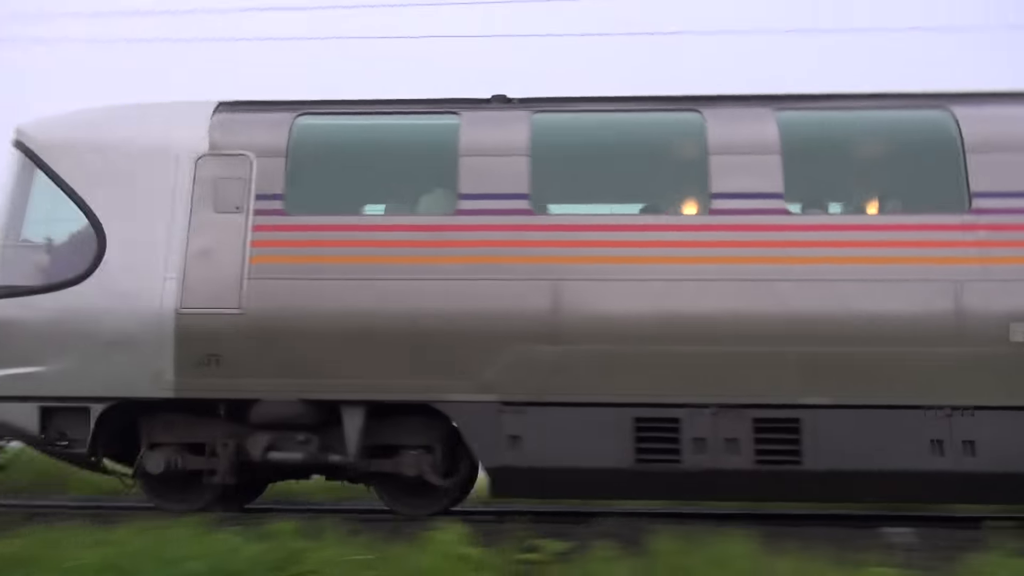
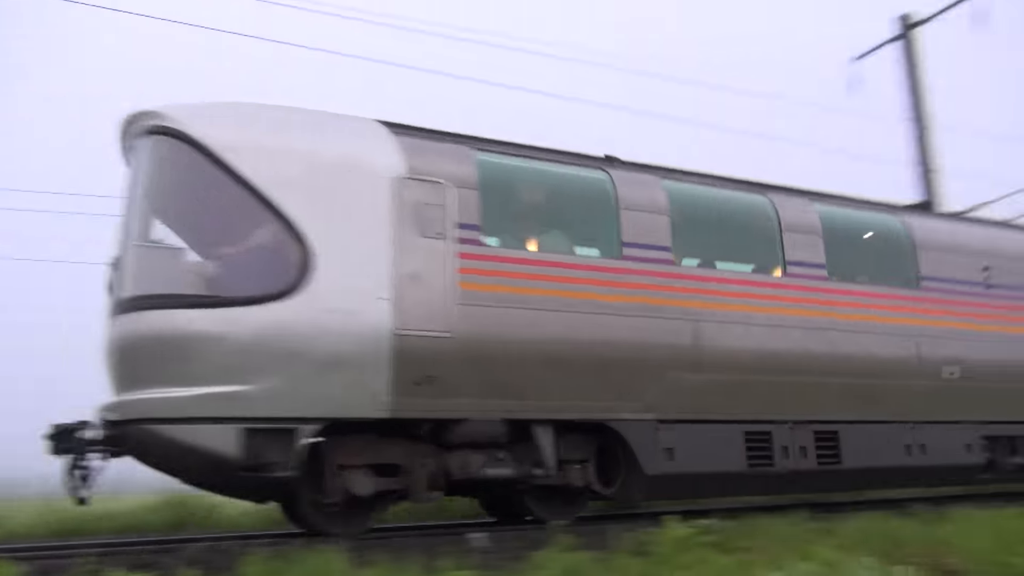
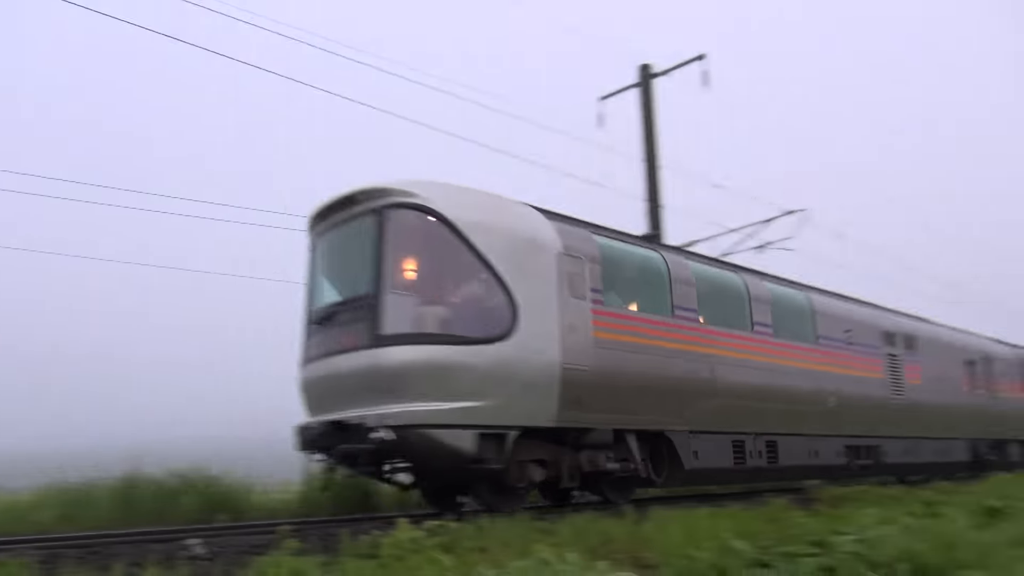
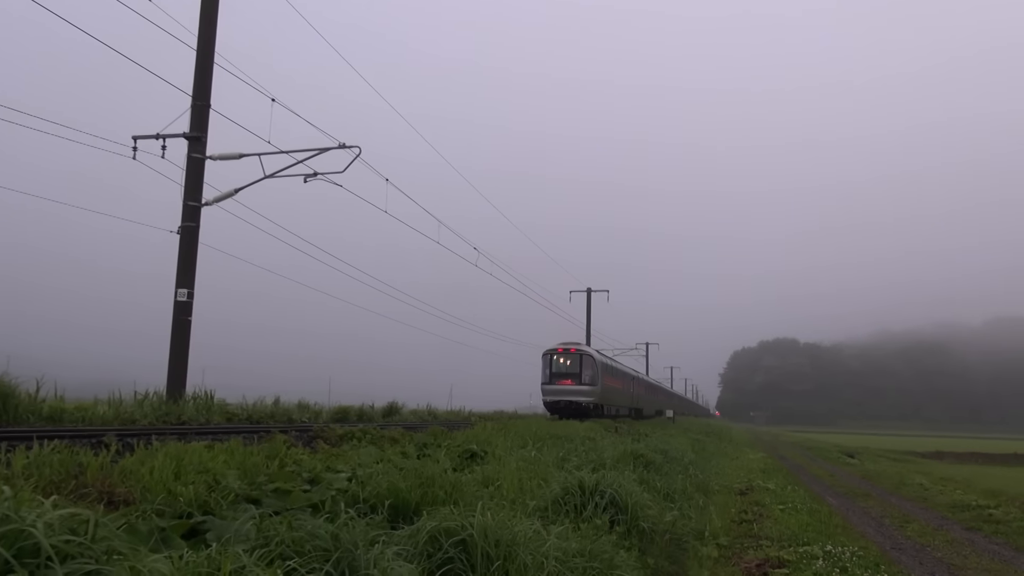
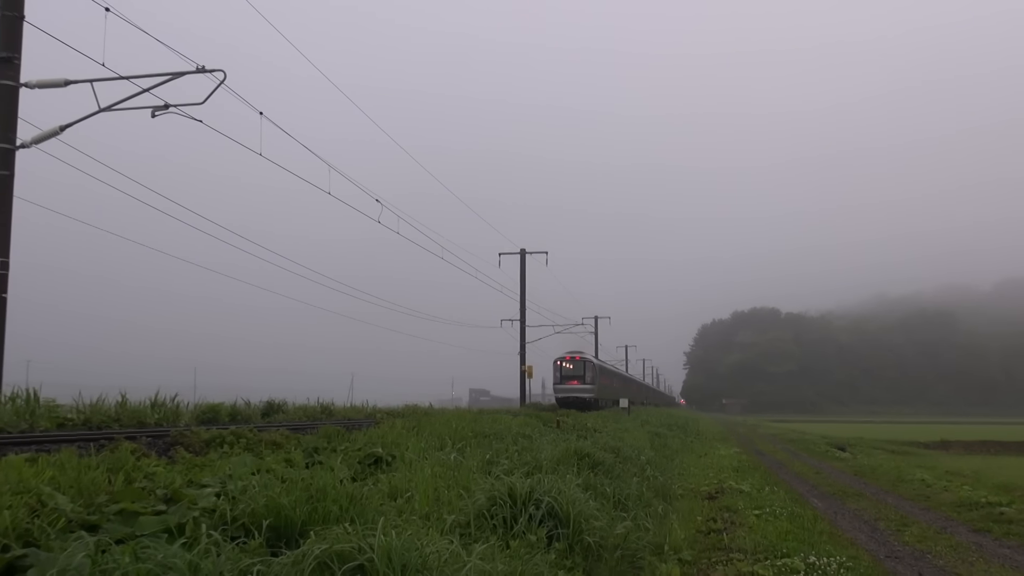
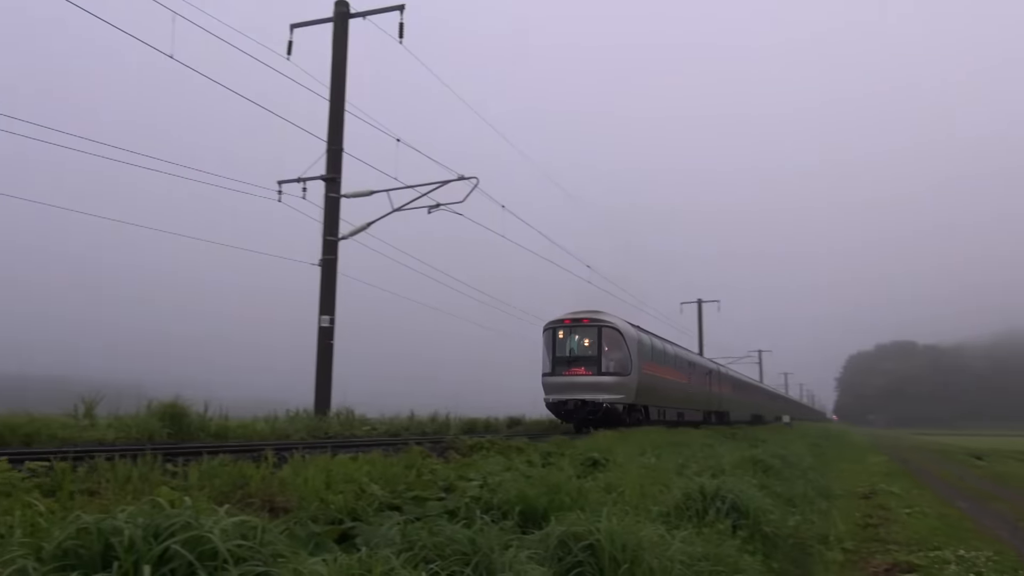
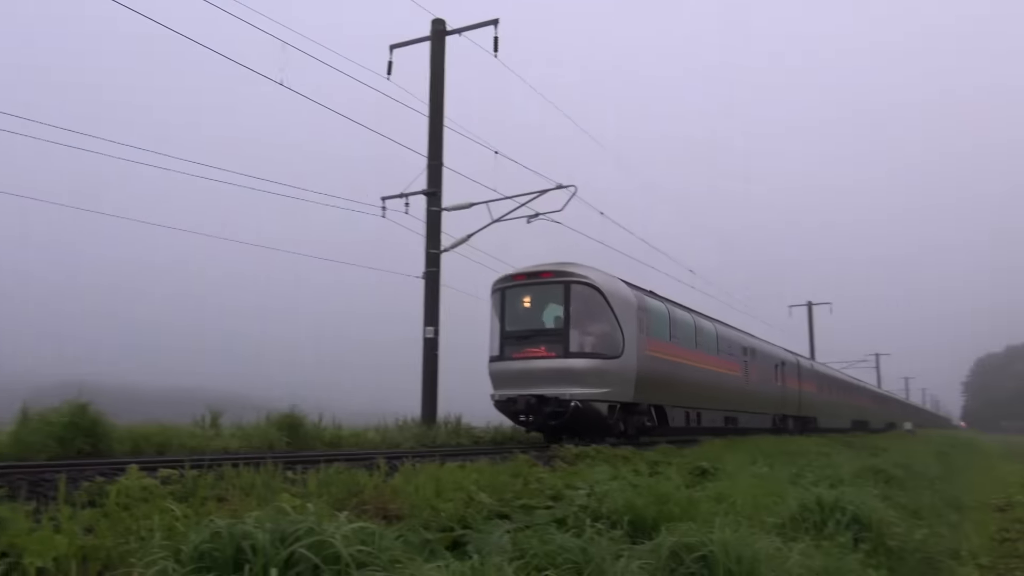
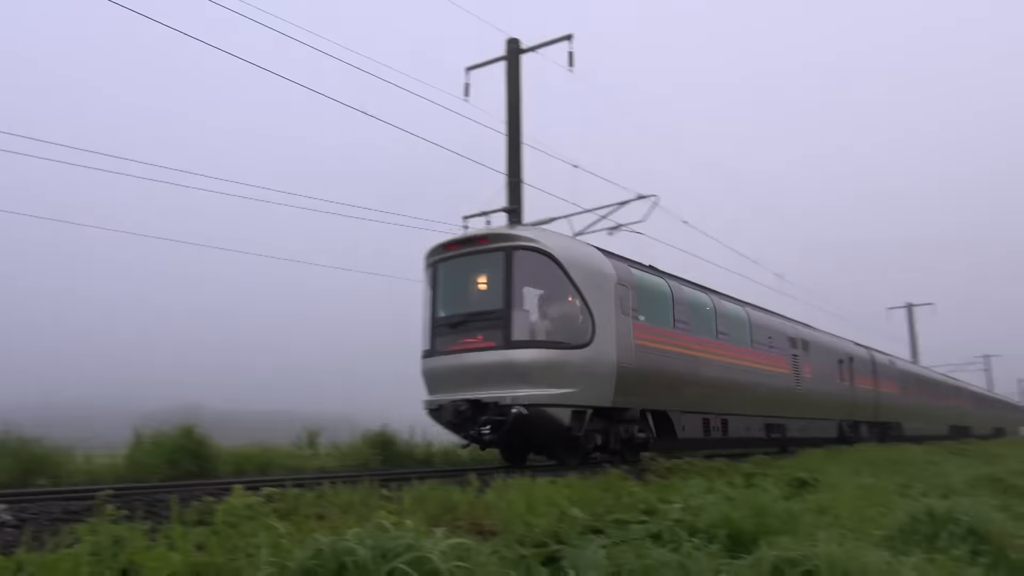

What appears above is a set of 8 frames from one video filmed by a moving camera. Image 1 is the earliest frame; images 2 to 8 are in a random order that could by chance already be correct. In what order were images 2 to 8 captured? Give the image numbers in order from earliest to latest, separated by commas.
2, 3, 8, 7, 6, 4, 5
